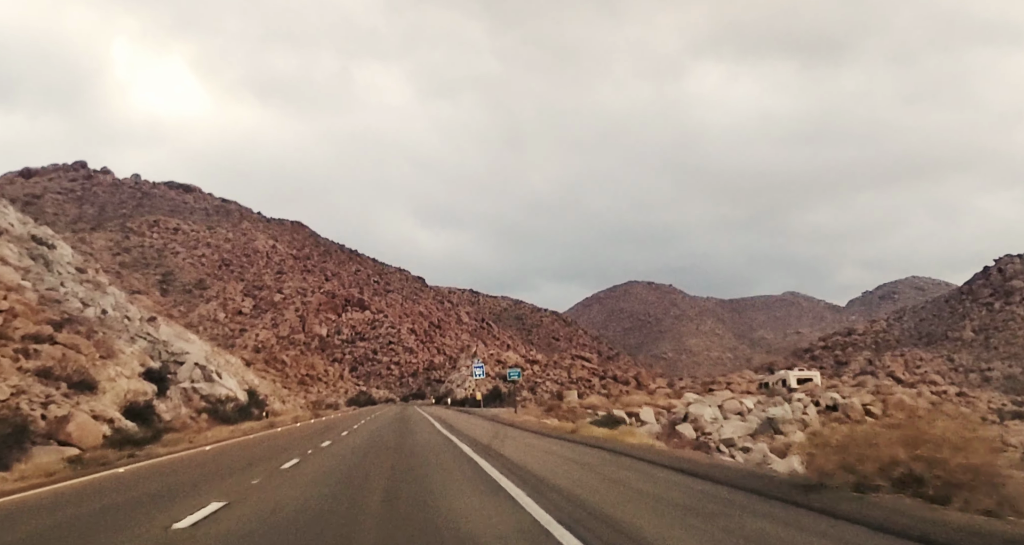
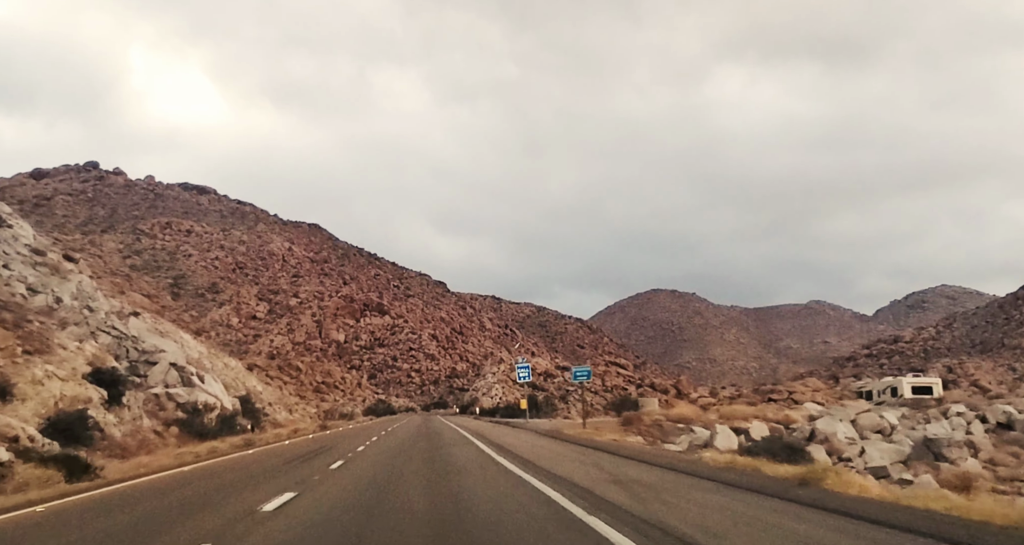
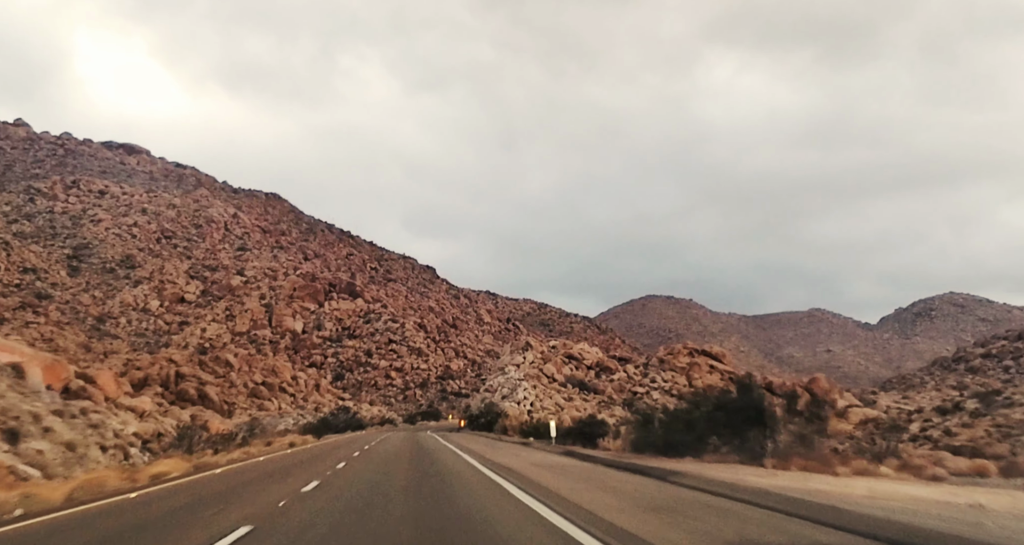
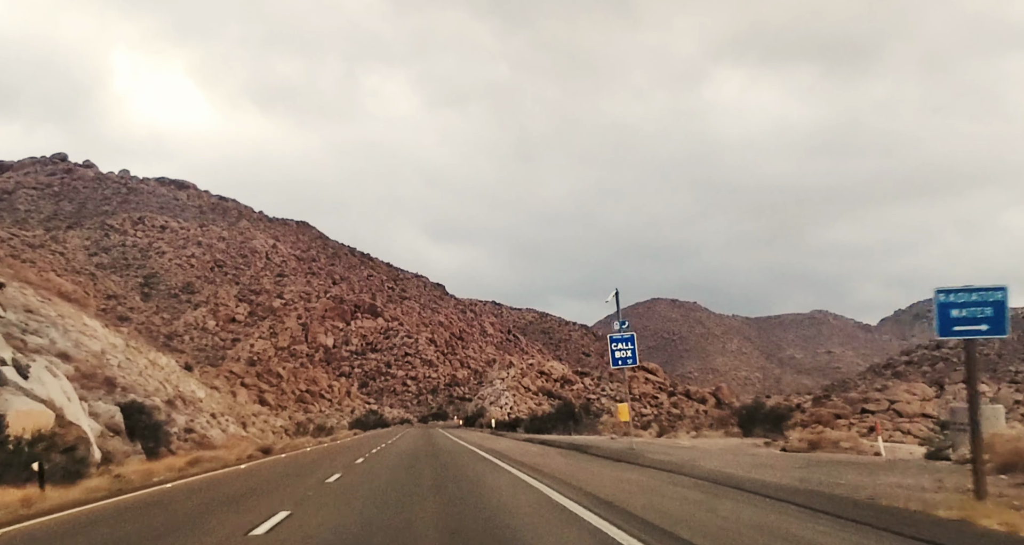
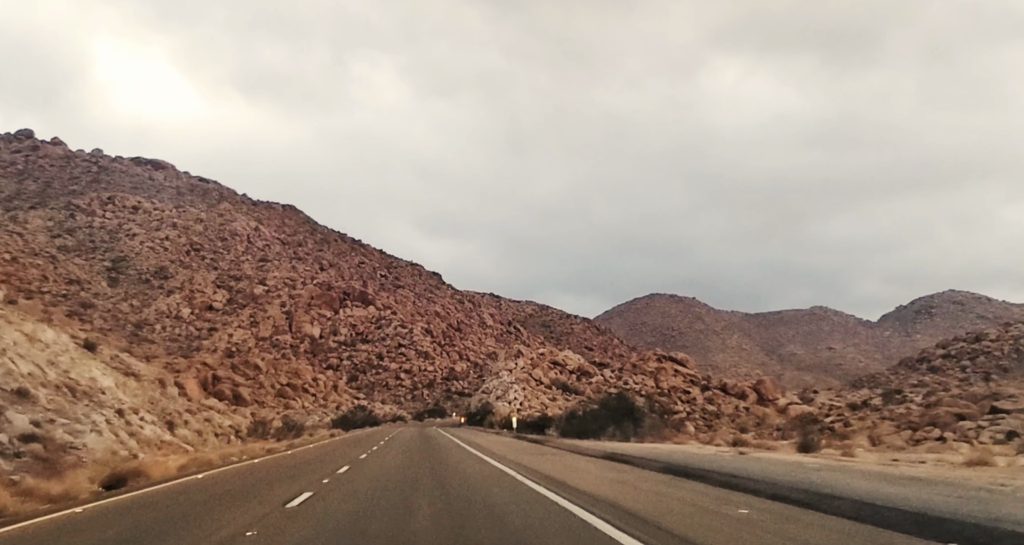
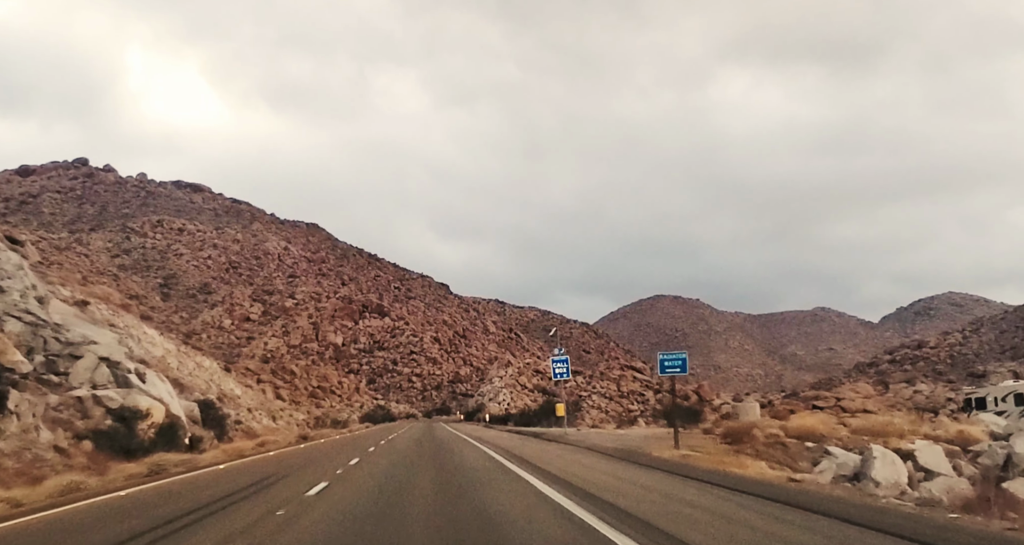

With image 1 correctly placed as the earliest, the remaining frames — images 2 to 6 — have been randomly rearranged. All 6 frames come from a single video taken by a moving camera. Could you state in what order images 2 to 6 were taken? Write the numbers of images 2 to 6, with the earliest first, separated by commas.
2, 6, 4, 5, 3
